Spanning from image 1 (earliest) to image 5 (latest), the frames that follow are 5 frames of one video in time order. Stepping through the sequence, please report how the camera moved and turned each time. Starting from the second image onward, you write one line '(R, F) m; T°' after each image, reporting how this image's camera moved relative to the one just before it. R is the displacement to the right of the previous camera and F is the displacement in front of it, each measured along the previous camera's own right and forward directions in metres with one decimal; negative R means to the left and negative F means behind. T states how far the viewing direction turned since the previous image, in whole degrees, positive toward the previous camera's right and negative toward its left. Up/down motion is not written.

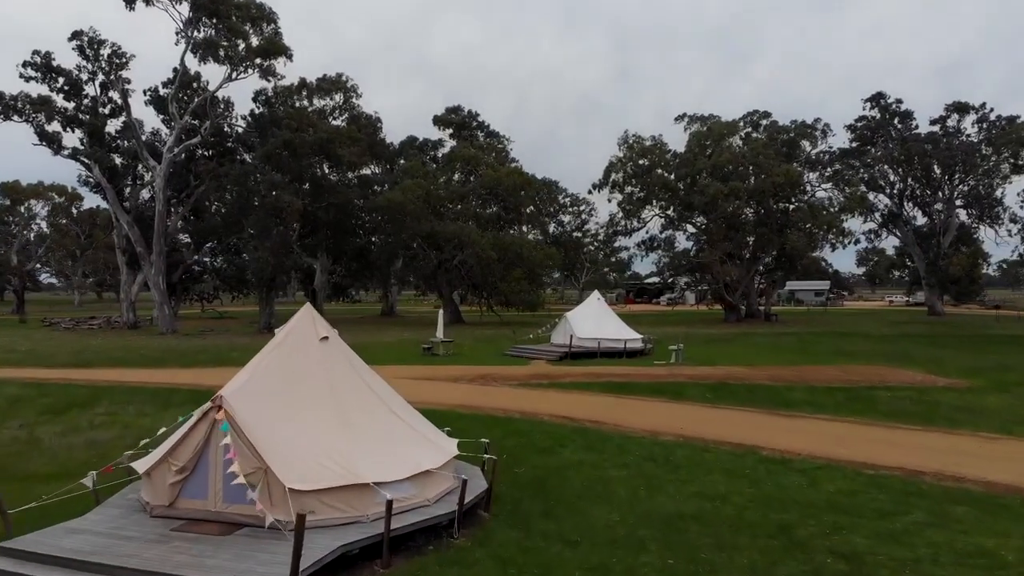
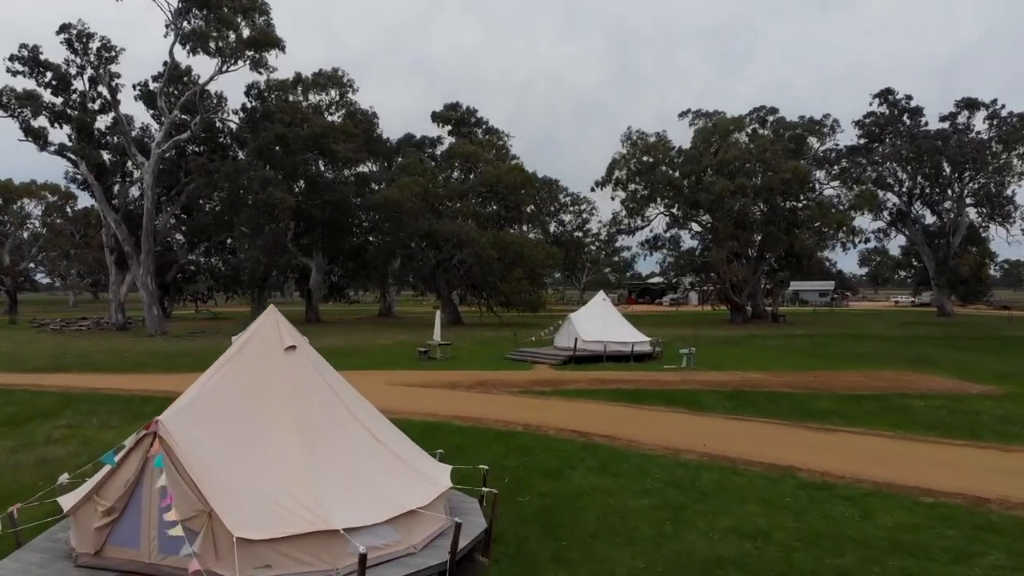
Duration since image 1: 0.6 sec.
(0.0, +1.5) m; 0°
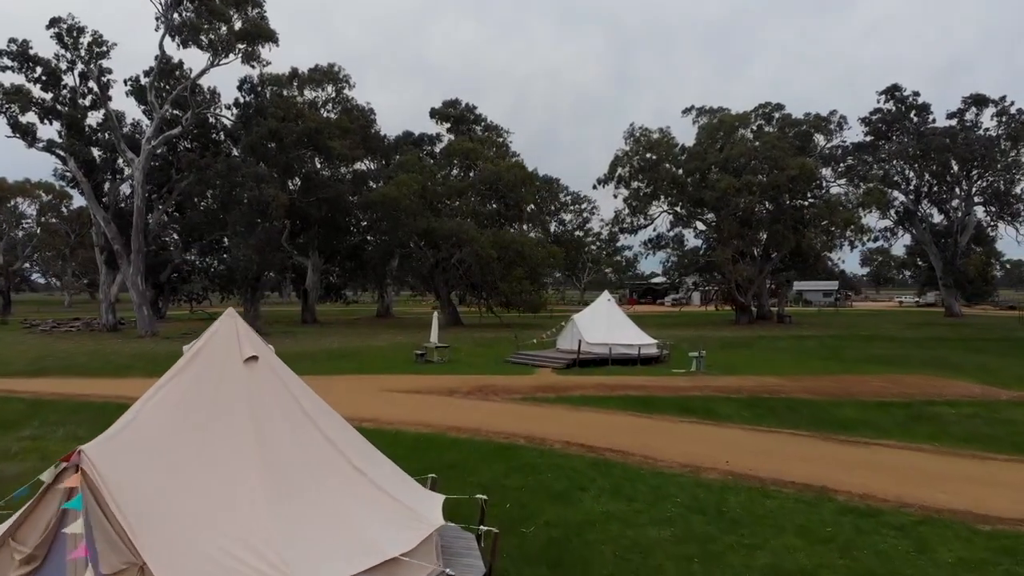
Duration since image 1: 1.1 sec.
(0.0, +1.2) m; 0°
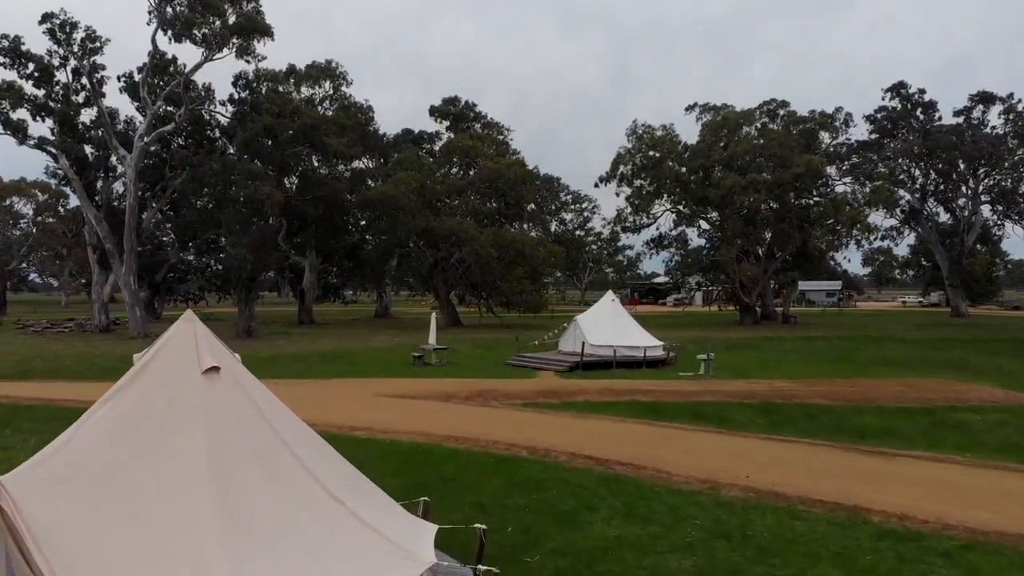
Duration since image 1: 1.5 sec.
(0.0, +0.9) m; 0°
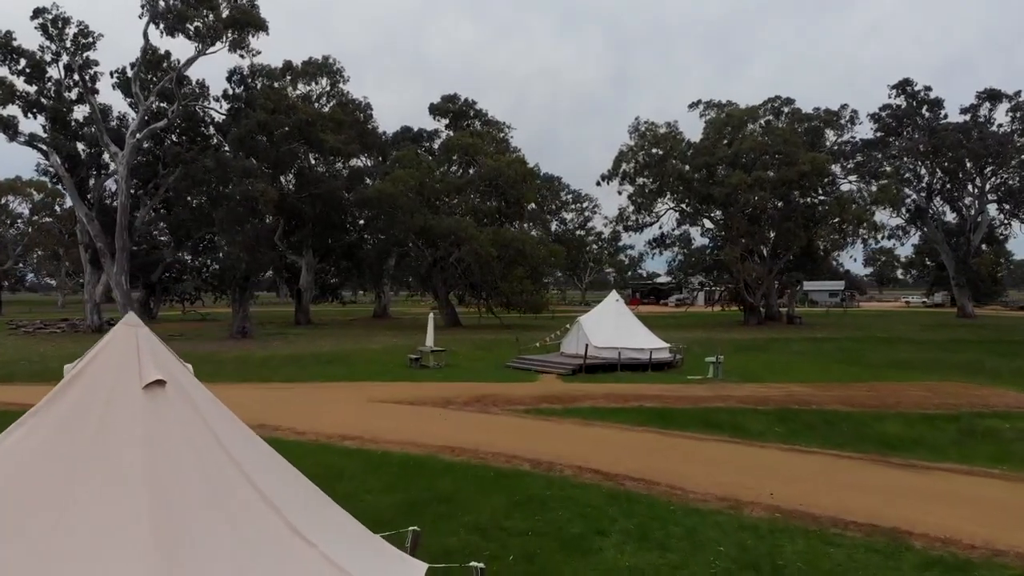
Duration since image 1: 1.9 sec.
(0.0, +0.9) m; 0°
